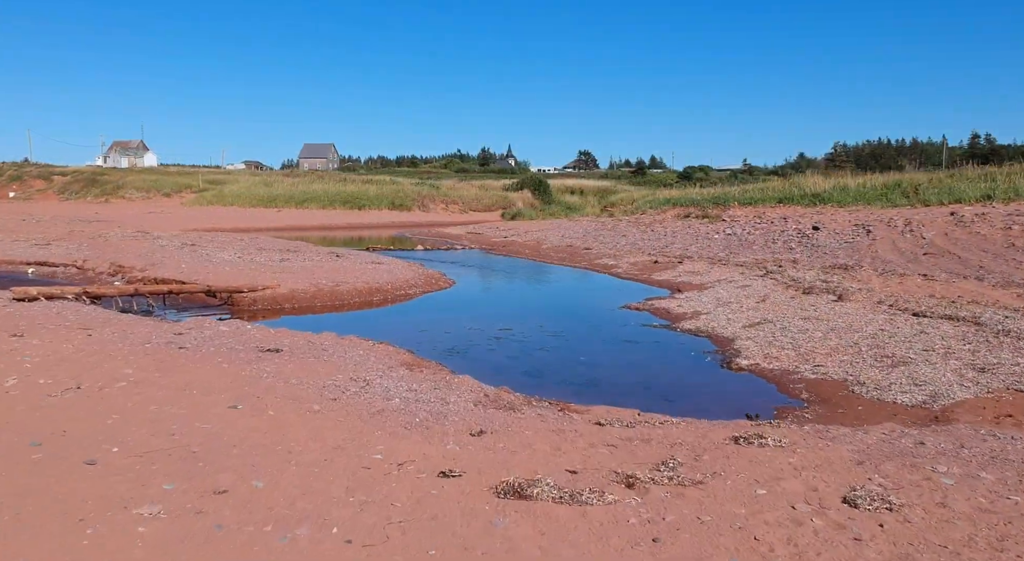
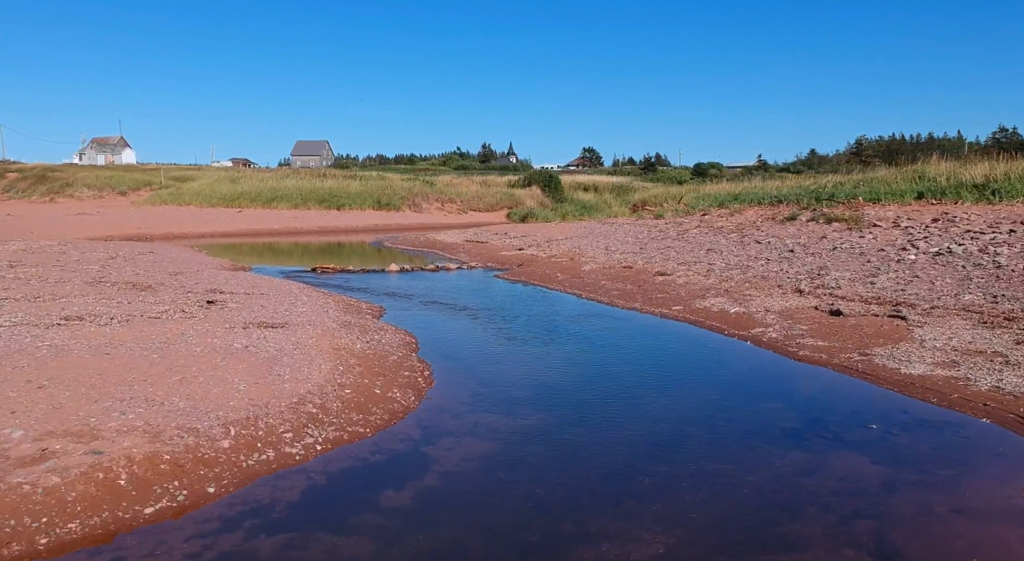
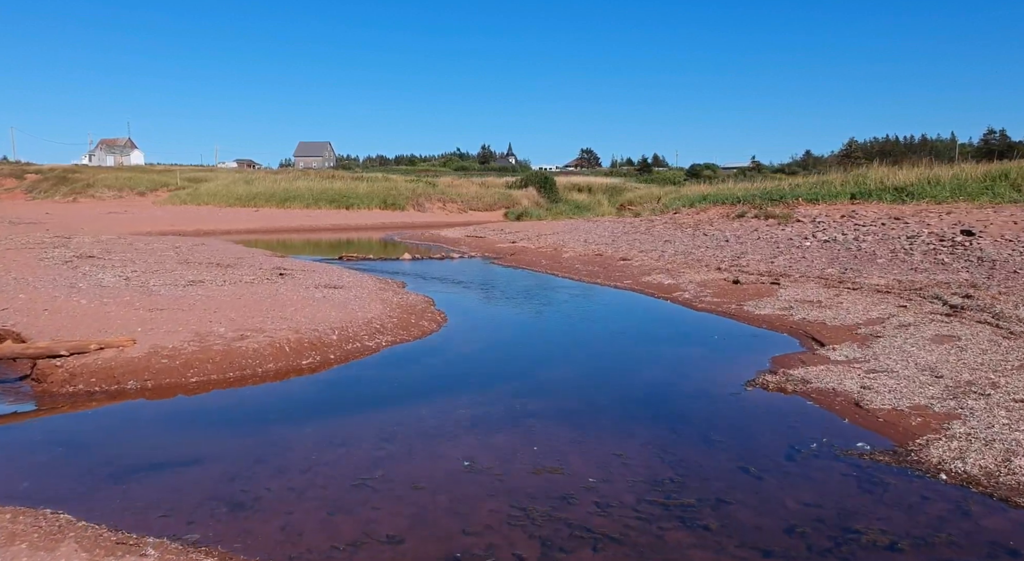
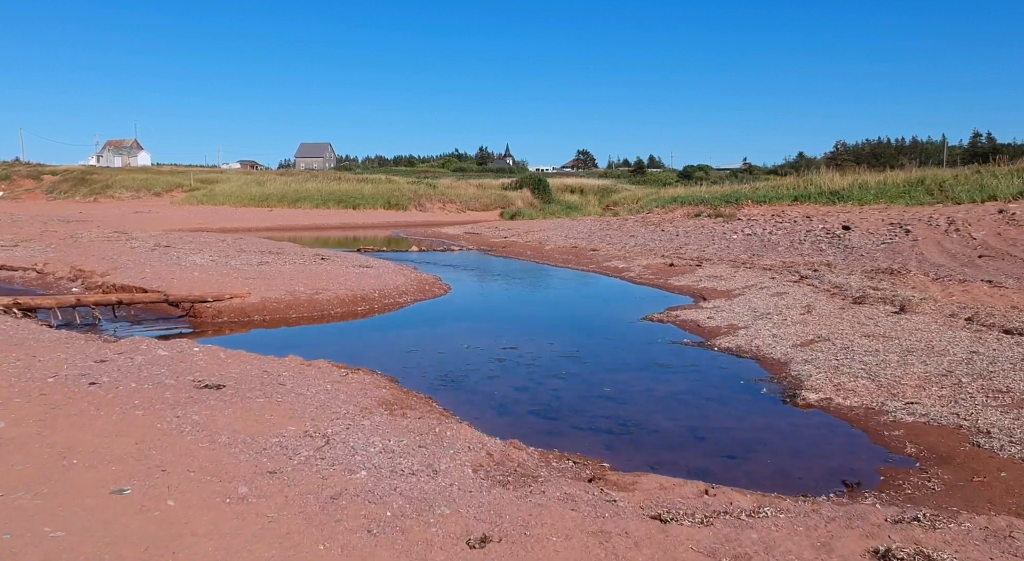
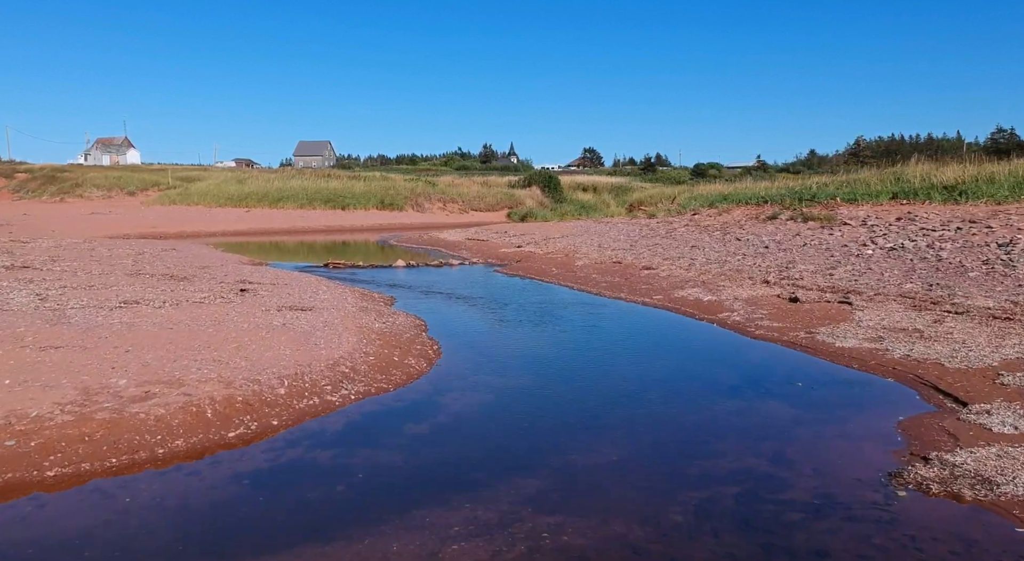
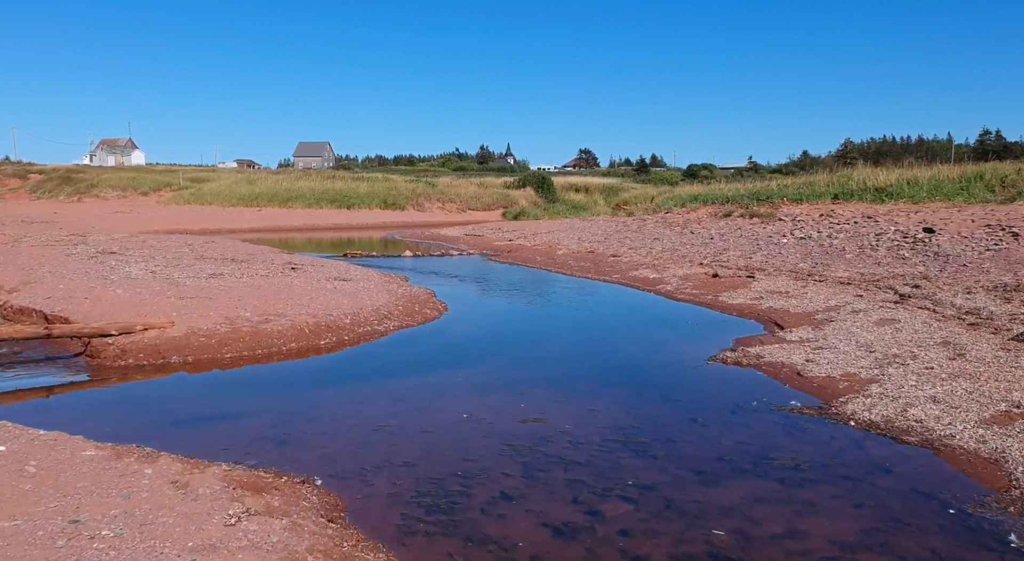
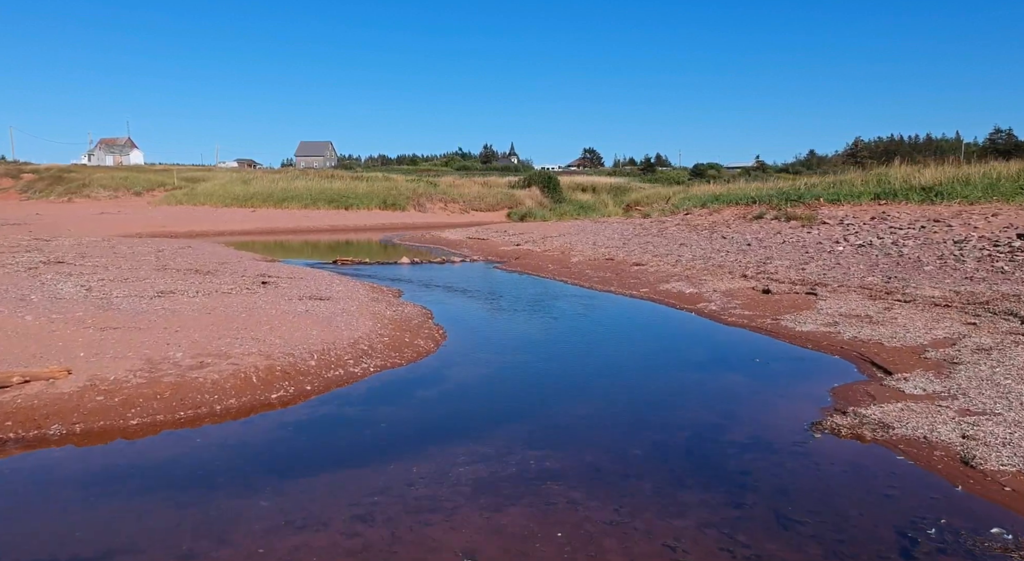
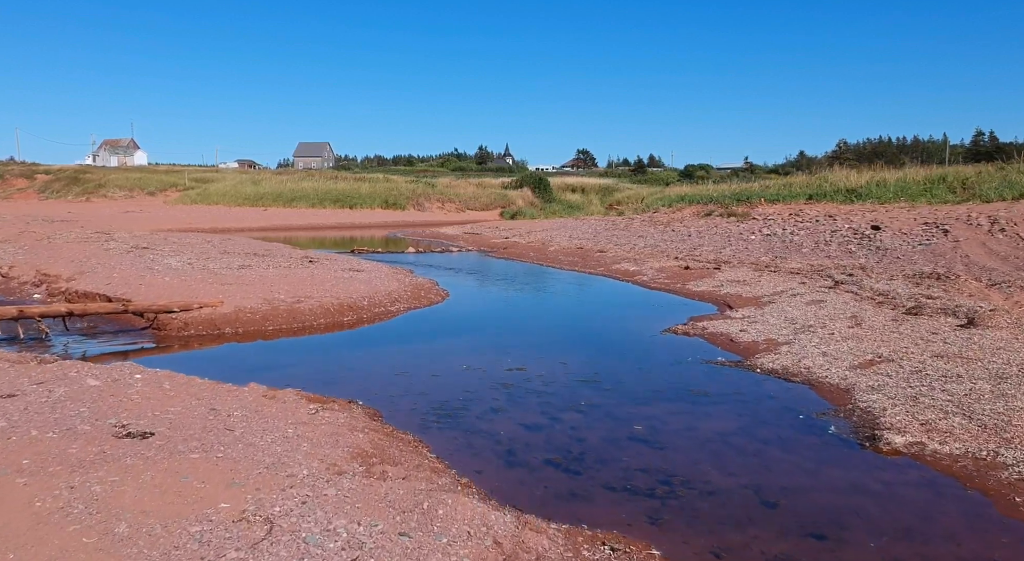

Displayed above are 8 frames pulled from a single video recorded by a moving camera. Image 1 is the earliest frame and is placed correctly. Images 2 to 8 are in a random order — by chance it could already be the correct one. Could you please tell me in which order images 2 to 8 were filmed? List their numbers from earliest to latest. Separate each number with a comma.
4, 8, 6, 3, 7, 5, 2
